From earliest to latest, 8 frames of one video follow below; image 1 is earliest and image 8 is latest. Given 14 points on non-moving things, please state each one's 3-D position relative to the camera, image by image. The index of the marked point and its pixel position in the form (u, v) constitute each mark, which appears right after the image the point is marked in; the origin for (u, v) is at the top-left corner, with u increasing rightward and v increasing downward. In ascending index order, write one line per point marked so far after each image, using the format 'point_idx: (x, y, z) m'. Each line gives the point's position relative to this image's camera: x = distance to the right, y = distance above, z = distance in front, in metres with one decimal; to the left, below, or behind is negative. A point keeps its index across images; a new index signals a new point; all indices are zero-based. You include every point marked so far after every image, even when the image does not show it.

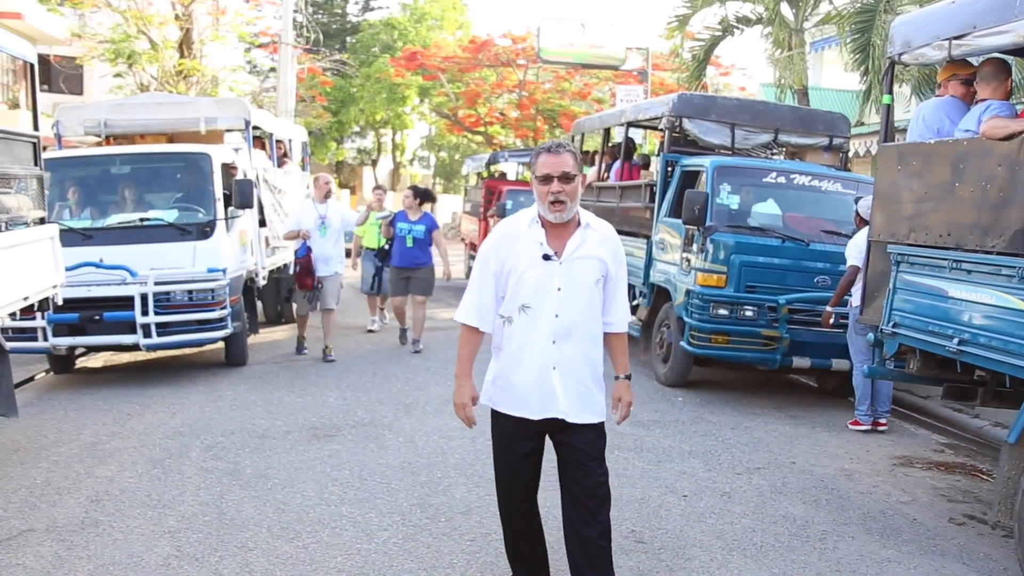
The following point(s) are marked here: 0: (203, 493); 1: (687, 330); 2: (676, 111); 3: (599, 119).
0: (-1.6, -1.1, +5.5) m
1: (+1.4, -0.3, +8.4) m
2: (+1.5, +1.6, +9.8) m
3: (+1.0, +2.0, +12.5) m
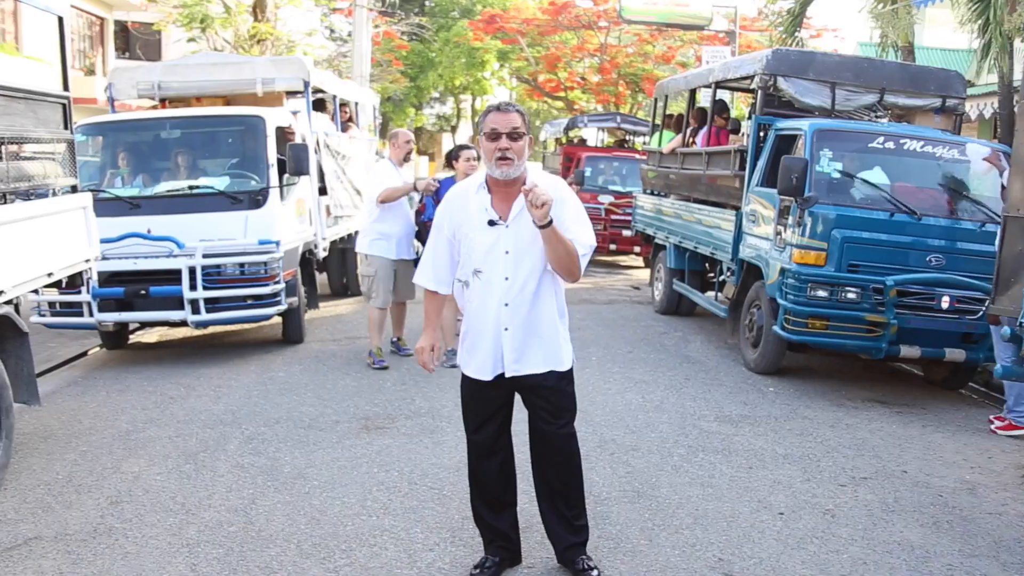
0: (-1.3, -1.0, +4.9) m
1: (+1.9, -0.2, +7.5) m
2: (+2.2, +1.8, +8.9) m
3: (+1.9, +2.3, +11.6) m
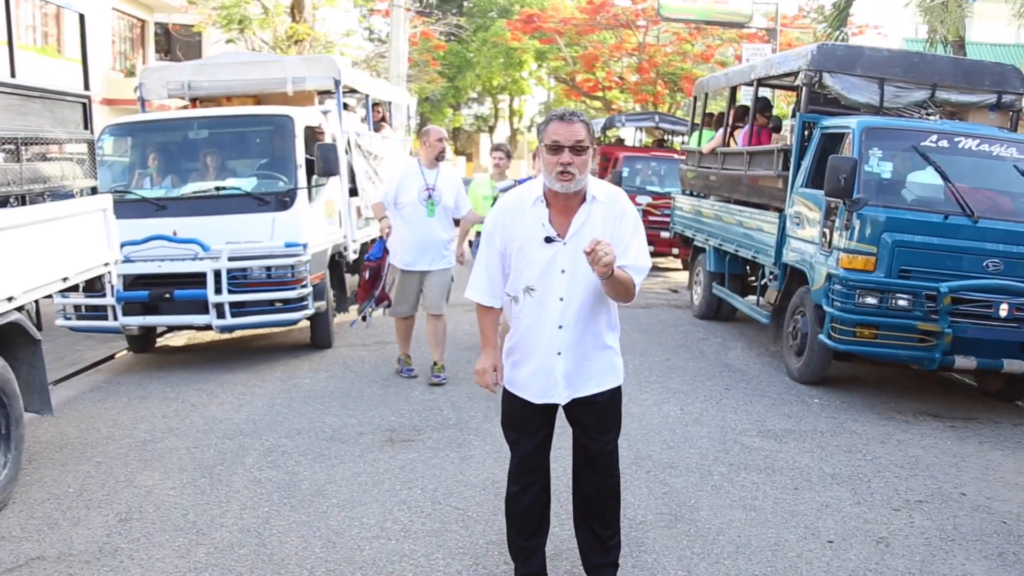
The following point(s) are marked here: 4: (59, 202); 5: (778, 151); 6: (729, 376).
0: (-1.2, -1.0, +4.6) m
1: (+2.1, -0.2, +7.2) m
2: (+2.4, +1.8, +8.5) m
3: (+2.3, +2.2, +11.2) m
4: (-2.4, +0.4, +5.6) m
5: (+2.2, +1.1, +8.9) m
6: (+1.6, -0.7, +8.0) m
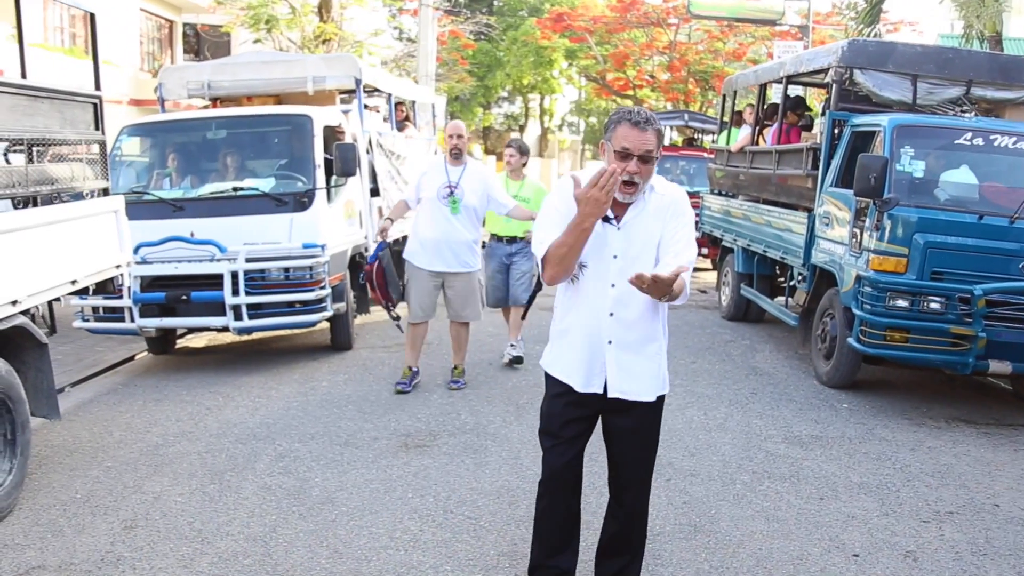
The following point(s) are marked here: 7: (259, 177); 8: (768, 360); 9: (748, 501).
0: (-1.1, -1.0, +4.5) m
1: (+2.3, -0.2, +6.9) m
2: (+2.6, +1.8, +8.3) m
3: (+2.5, +2.2, +11.0) m
4: (-2.3, +0.4, +5.5) m
5: (+2.4, +1.1, +8.6) m
6: (+1.8, -0.7, +7.8) m
7: (-2.0, +0.9, +8.5) m
8: (+2.1, -0.6, +8.6) m
9: (+1.1, -1.0, +4.8) m
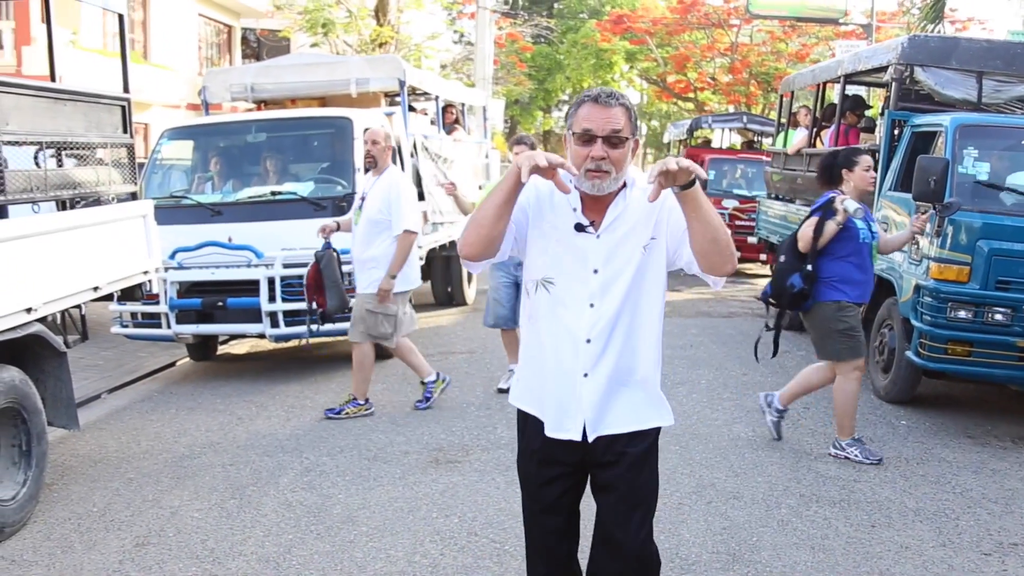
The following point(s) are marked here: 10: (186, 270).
0: (-1.0, -1.0, +4.3) m
1: (+2.5, -0.3, +6.6) m
2: (+2.9, +1.7, +7.9) m
3: (+3.0, +2.1, +10.6) m
4: (-2.1, +0.4, +5.4) m
5: (+2.8, +1.1, +8.3) m
6: (+2.1, -0.7, +7.4) m
7: (-1.7, +0.8, +8.4) m
8: (+2.4, -0.7, +8.2) m
9: (+1.2, -1.0, +4.5) m
10: (-2.4, +0.1, +7.7) m
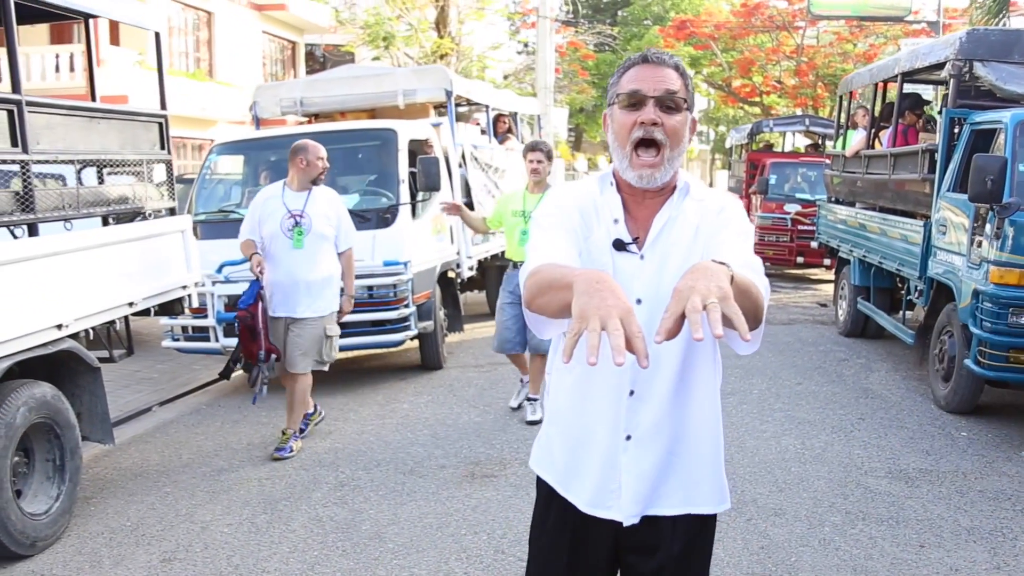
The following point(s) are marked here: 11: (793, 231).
0: (-0.9, -1.1, +4.3) m
1: (+2.7, -0.3, +6.3) m
2: (+3.2, +1.7, +7.6) m
3: (+3.5, +2.1, +10.3) m
4: (-2.0, +0.3, +5.4) m
5: (+3.1, +1.0, +8.0) m
6: (+2.4, -0.8, +7.1) m
7: (-1.3, +0.8, +8.4) m
8: (+2.8, -0.7, +7.9) m
9: (+1.3, -1.1, +4.3) m
10: (-2.0, 0.0, +7.7) m
11: (+4.1, +0.8, +15.3) m
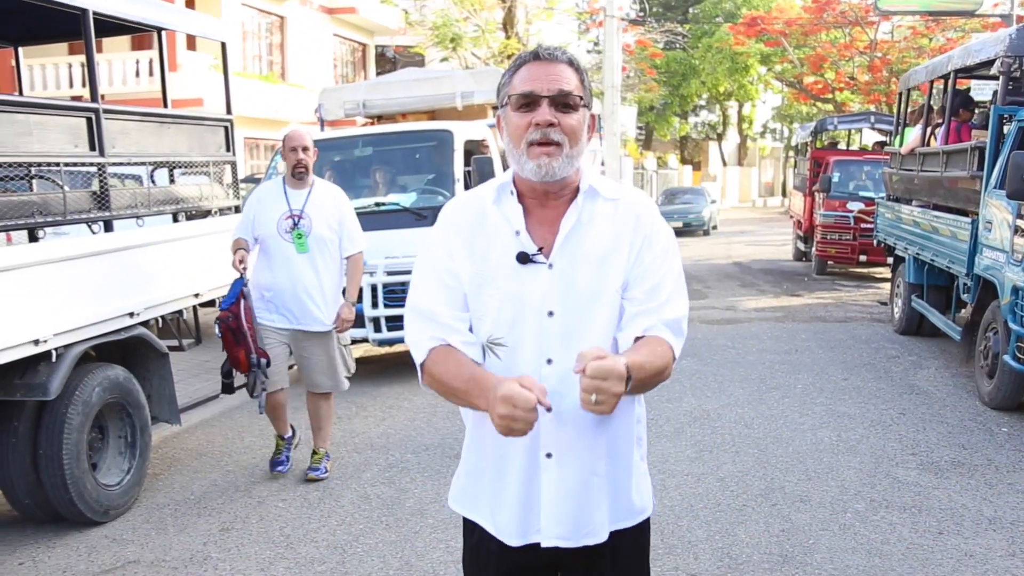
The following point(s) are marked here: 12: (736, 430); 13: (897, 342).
0: (-0.8, -1.1, +4.6) m
1: (+3.0, -0.3, +6.3) m
2: (+3.6, +1.7, +7.6) m
3: (+4.0, +2.1, +10.3) m
4: (-1.7, +0.4, +5.8) m
5: (+3.5, +1.0, +8.0) m
6: (+2.7, -0.8, +7.2) m
7: (-0.9, +0.8, +8.7) m
8: (+3.2, -0.7, +8.0) m
9: (+1.5, -1.0, +4.5) m
10: (-1.7, +0.1, +8.1) m
11: (+4.9, +0.8, +15.3) m
12: (+1.3, -0.8, +6.3) m
13: (+3.6, -0.5, +9.9) m
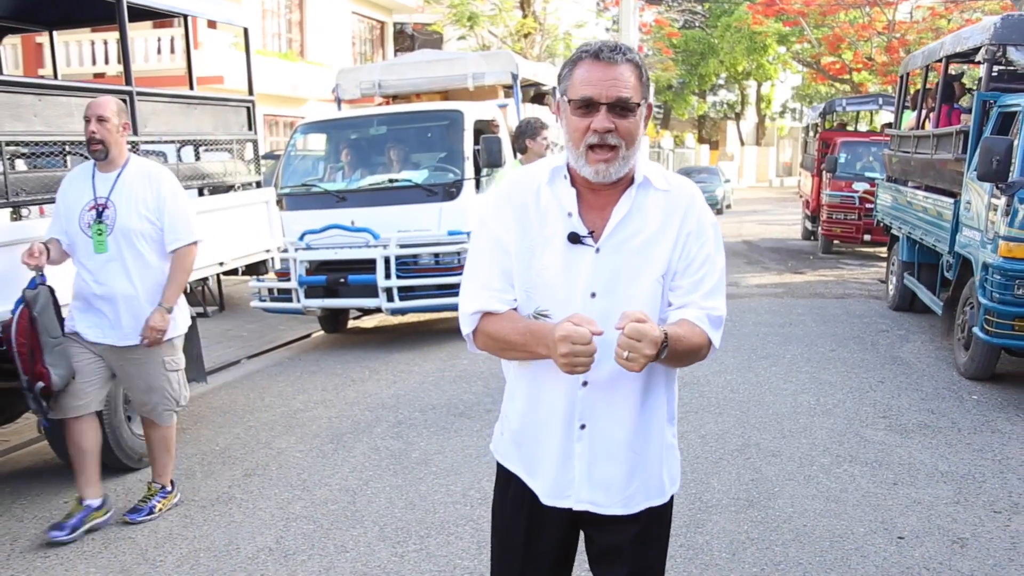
0: (-0.8, -0.9, +5.1) m
1: (+3.0, -0.2, +6.8) m
2: (+3.7, +1.9, +8.0) m
3: (+4.1, +2.3, +10.7) m
4: (-1.7, +0.5, +6.3) m
5: (+3.5, +1.2, +8.4) m
6: (+2.7, -0.6, +7.7) m
7: (-0.8, +1.0, +9.2) m
8: (+3.2, -0.5, +8.4) m
9: (+1.4, -0.9, +4.9) m
10: (-1.6, +0.3, +8.6) m
11: (+5.1, +1.2, +15.6) m
12: (+1.3, -0.7, +6.7) m
13: (+3.7, -0.3, +10.3) m
